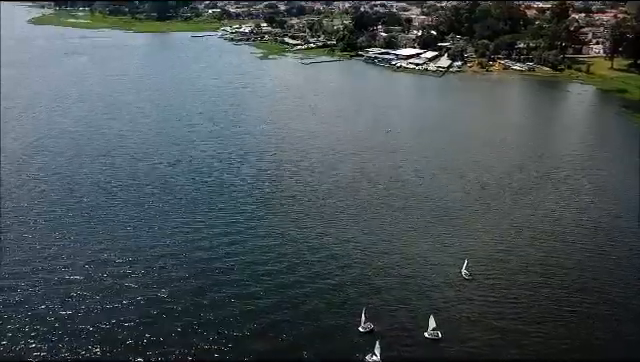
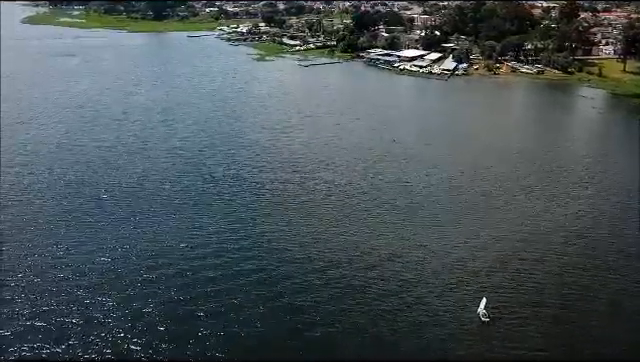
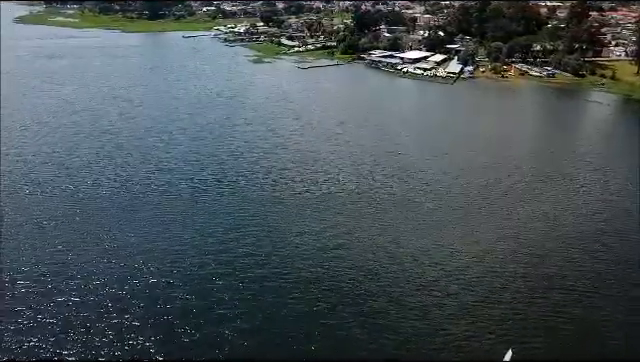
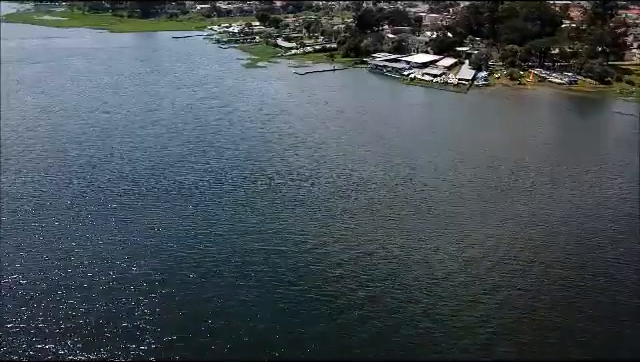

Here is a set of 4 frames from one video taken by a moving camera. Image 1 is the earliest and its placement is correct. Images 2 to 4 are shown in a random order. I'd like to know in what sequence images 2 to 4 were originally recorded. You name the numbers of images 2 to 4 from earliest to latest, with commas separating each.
2, 3, 4
